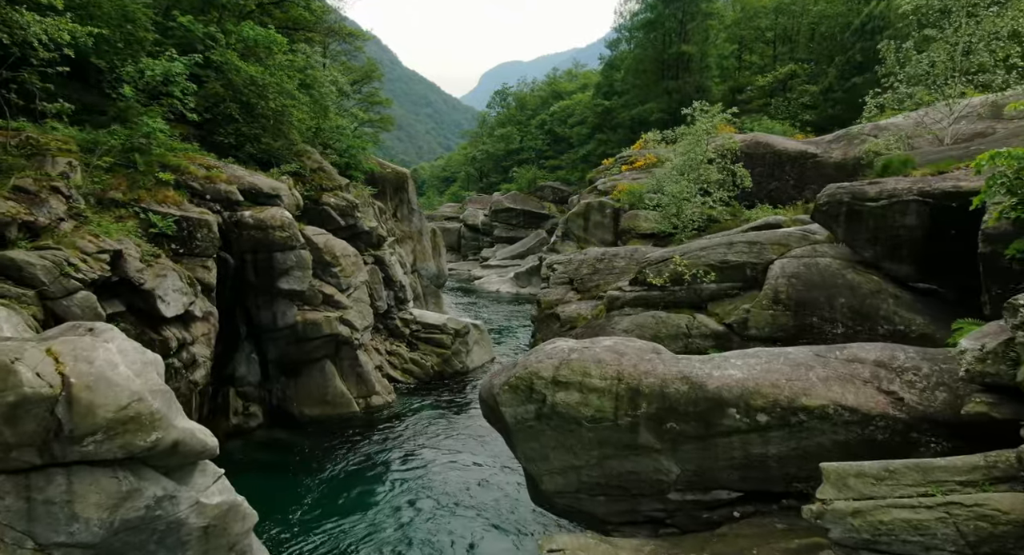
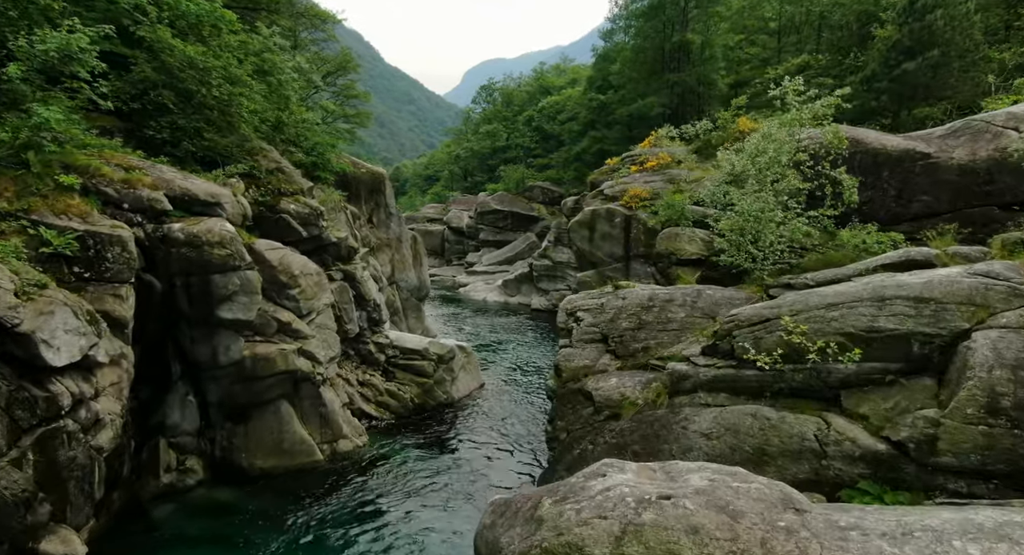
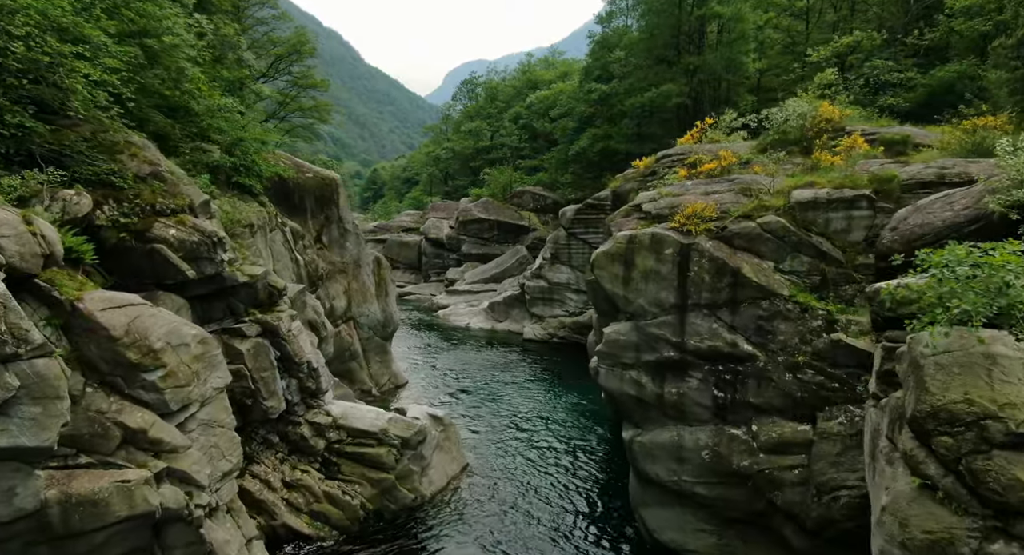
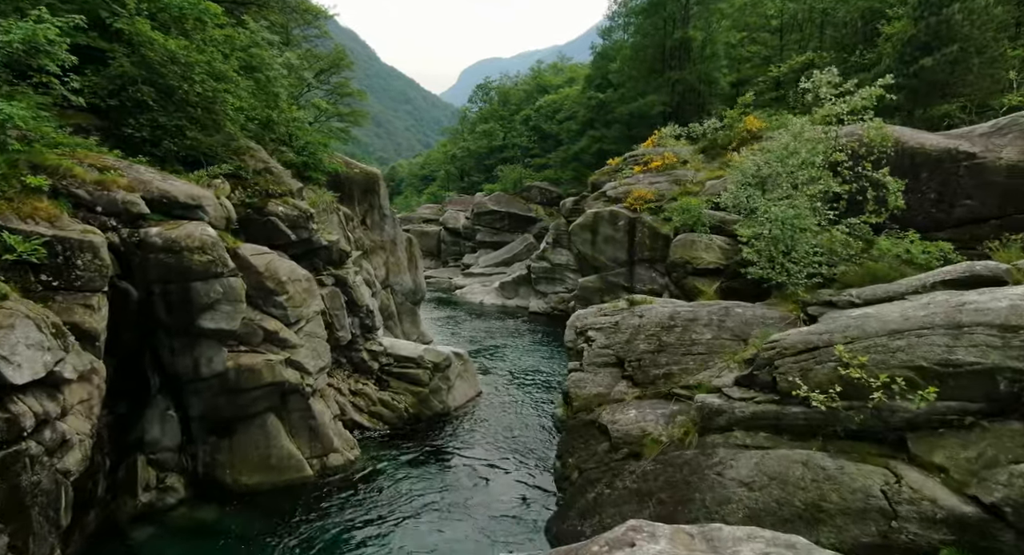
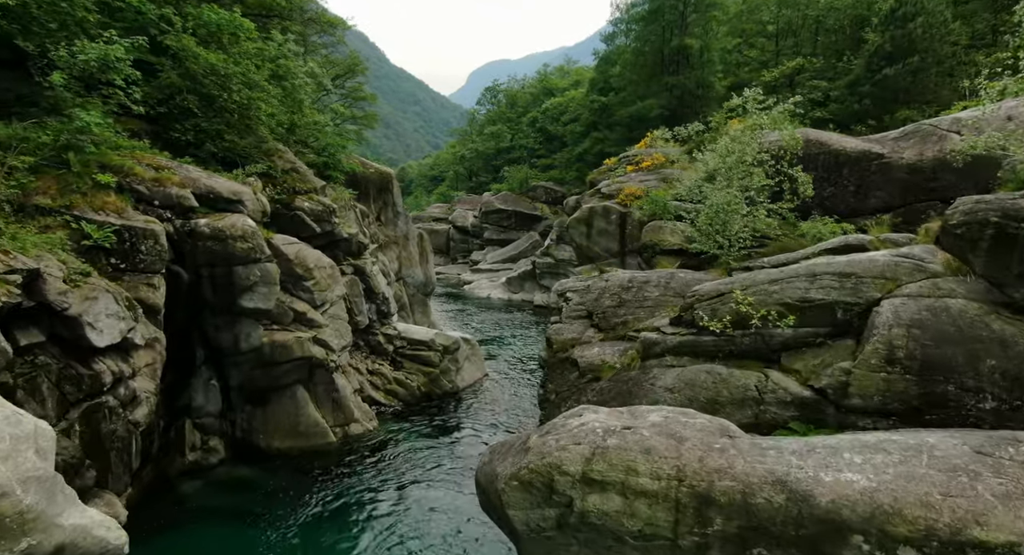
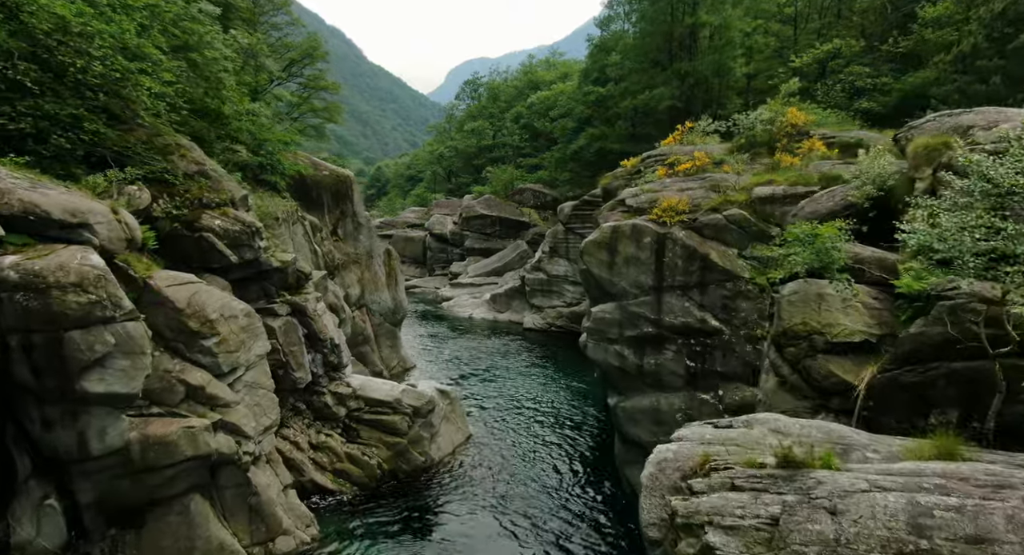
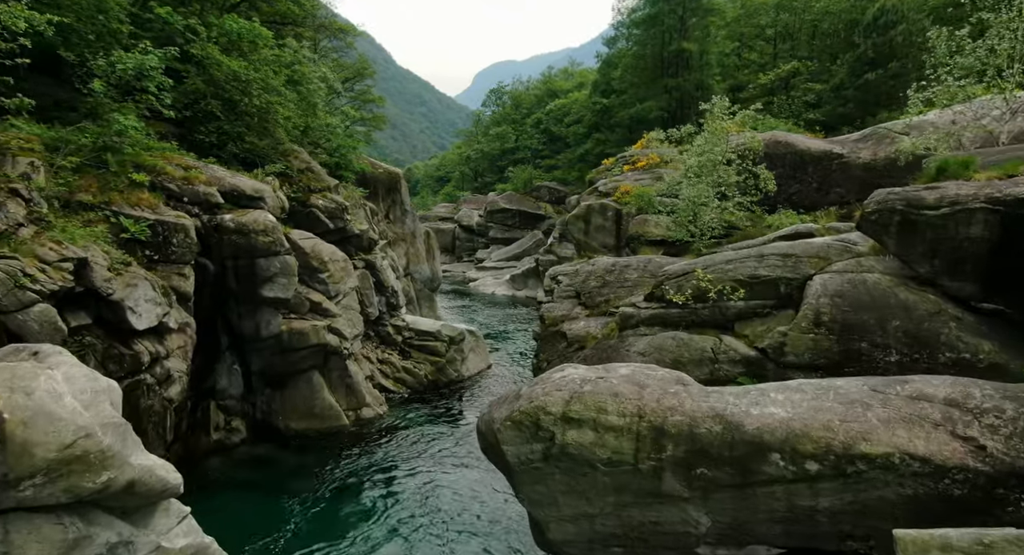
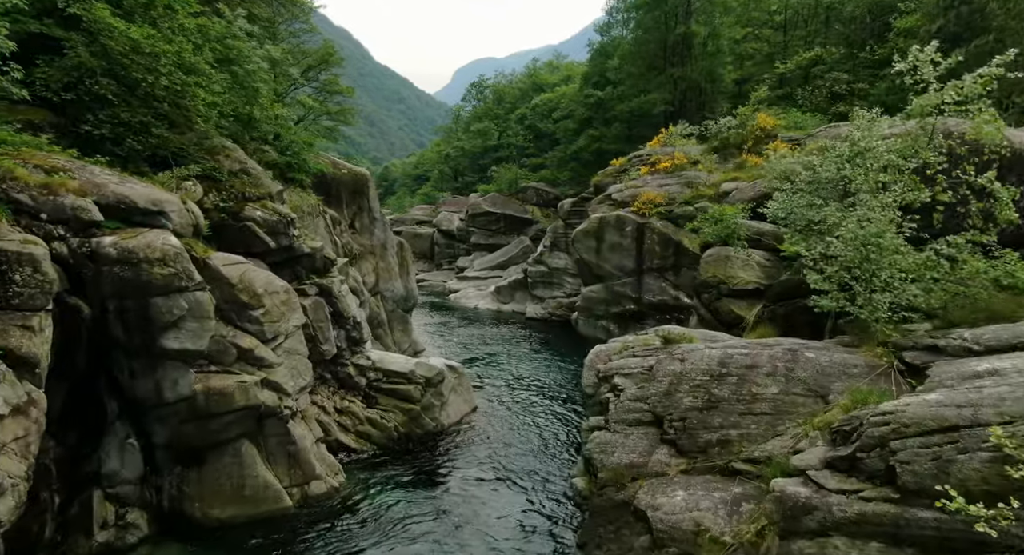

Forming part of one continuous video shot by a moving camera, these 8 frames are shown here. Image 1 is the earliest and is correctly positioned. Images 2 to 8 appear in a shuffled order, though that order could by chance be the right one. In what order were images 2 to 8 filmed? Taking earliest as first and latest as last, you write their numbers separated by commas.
7, 5, 2, 4, 8, 6, 3
